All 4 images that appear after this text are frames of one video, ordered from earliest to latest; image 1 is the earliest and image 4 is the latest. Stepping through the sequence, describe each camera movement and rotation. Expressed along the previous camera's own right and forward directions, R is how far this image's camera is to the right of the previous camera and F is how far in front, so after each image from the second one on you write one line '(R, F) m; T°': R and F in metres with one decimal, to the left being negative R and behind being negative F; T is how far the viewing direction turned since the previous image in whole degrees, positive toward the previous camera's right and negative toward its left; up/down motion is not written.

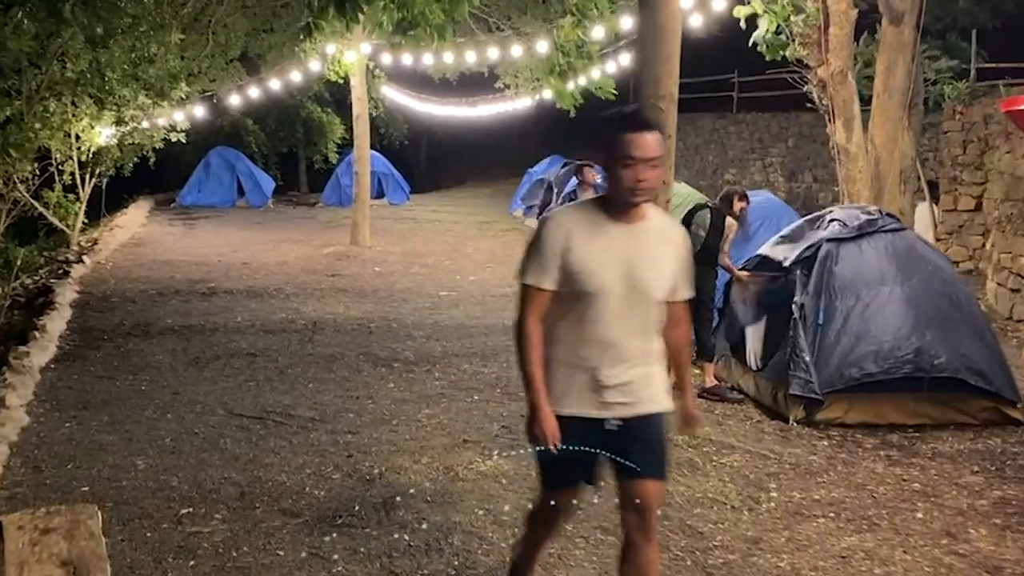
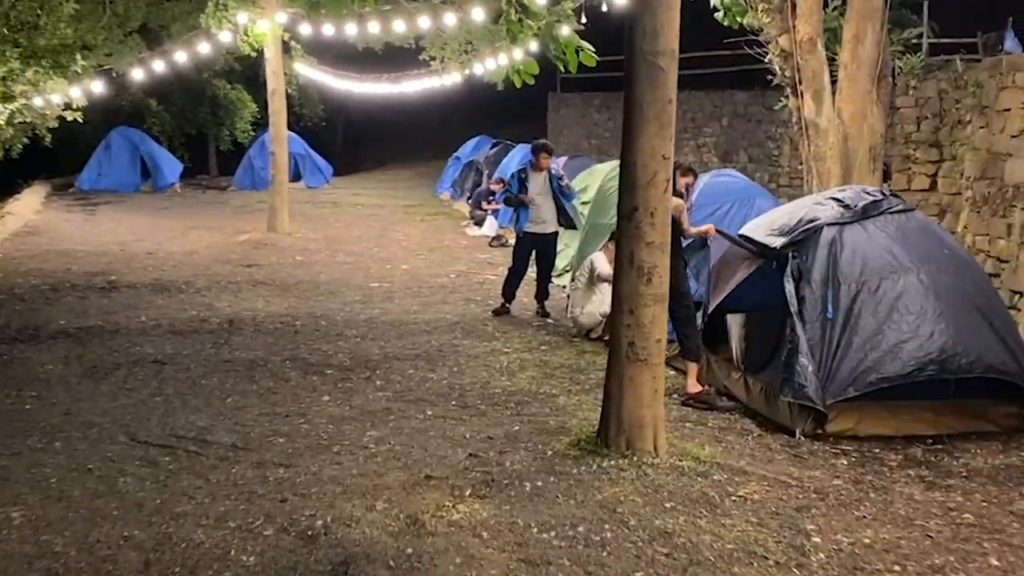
(-0.2, +1.1) m; +4°
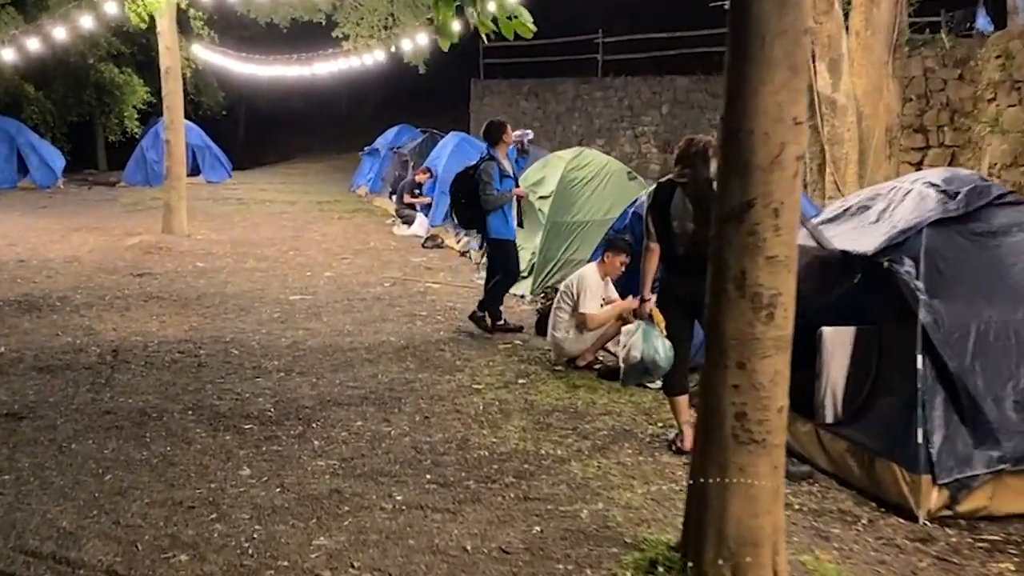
(-0.4, +1.8) m; +5°
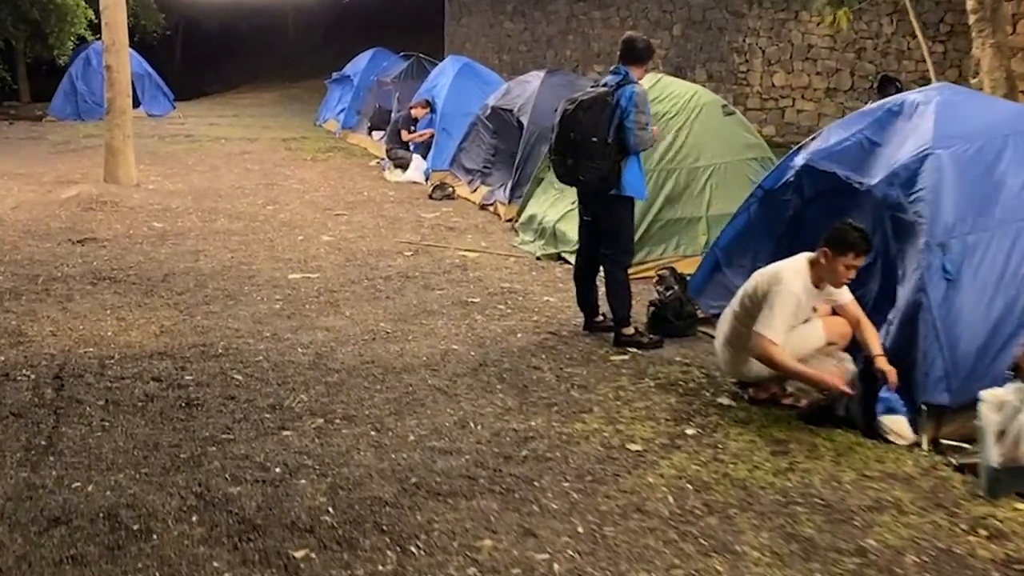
(-0.9, +2.3) m; +3°
